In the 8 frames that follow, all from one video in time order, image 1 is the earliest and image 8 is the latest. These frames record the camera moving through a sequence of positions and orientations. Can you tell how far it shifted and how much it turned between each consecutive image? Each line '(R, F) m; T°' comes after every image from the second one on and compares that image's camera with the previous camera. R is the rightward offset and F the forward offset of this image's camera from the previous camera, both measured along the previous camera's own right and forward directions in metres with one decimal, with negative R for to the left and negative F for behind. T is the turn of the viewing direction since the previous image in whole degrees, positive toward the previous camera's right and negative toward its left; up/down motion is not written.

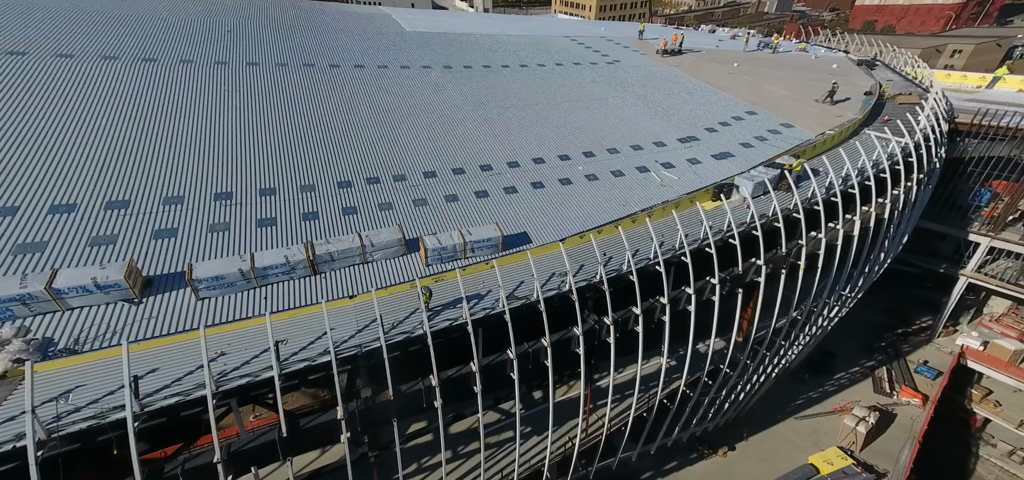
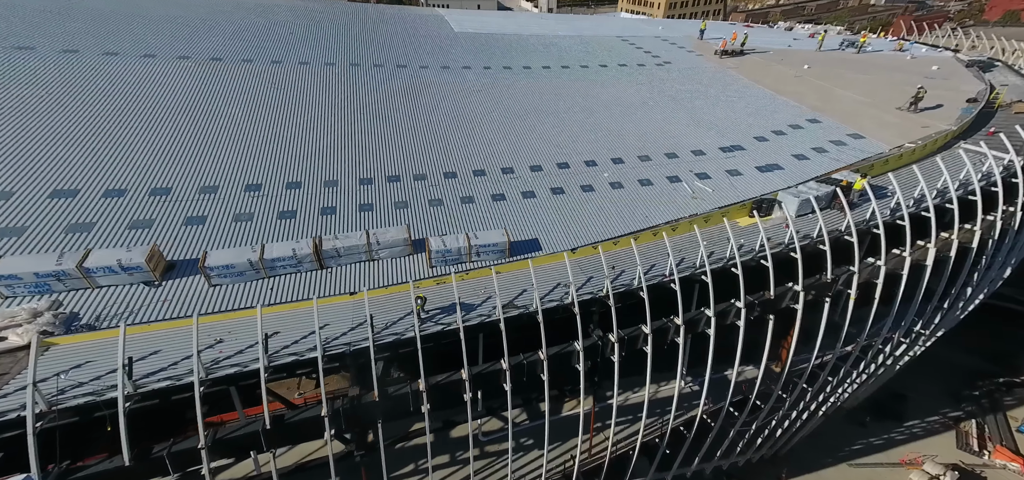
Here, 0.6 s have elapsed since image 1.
(+2.6, +0.8) m; -7°
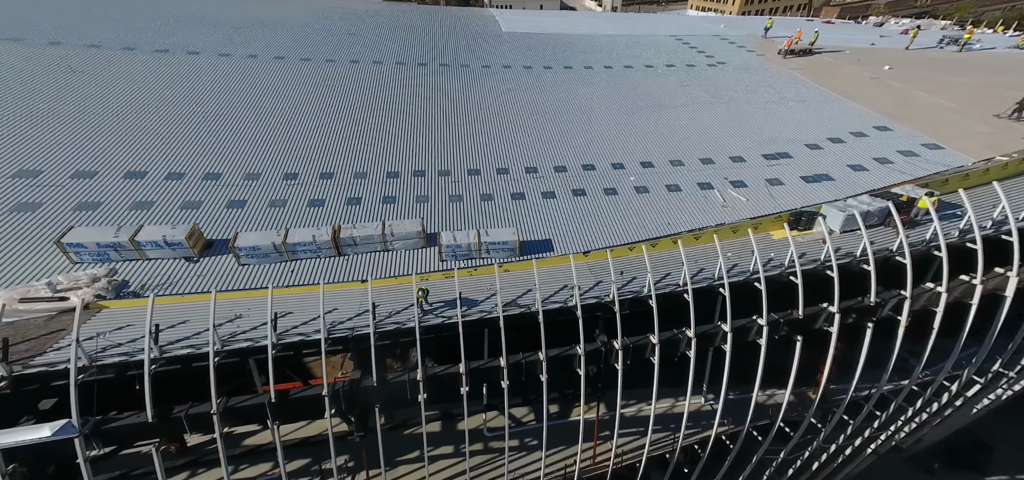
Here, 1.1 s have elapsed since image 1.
(+2.4, +0.1) m; -7°
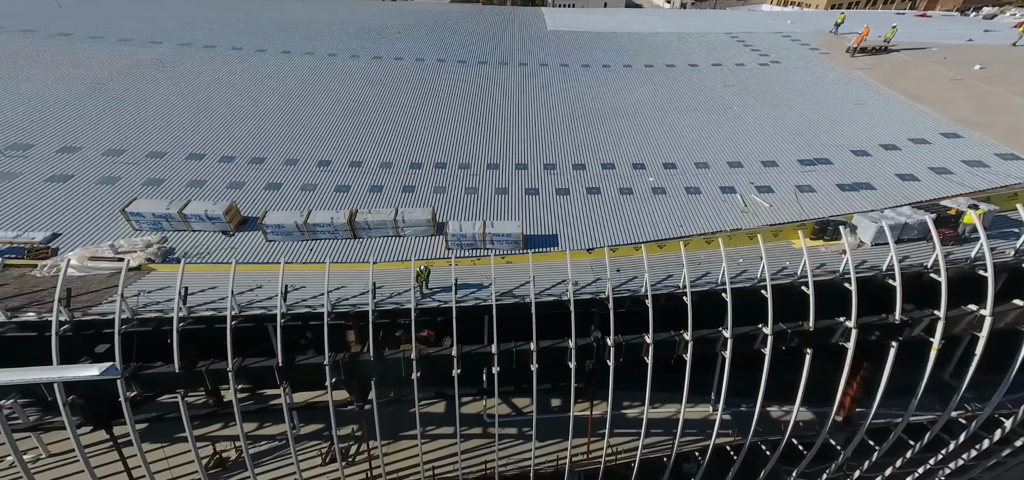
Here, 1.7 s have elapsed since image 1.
(+2.8, -0.5) m; -7°
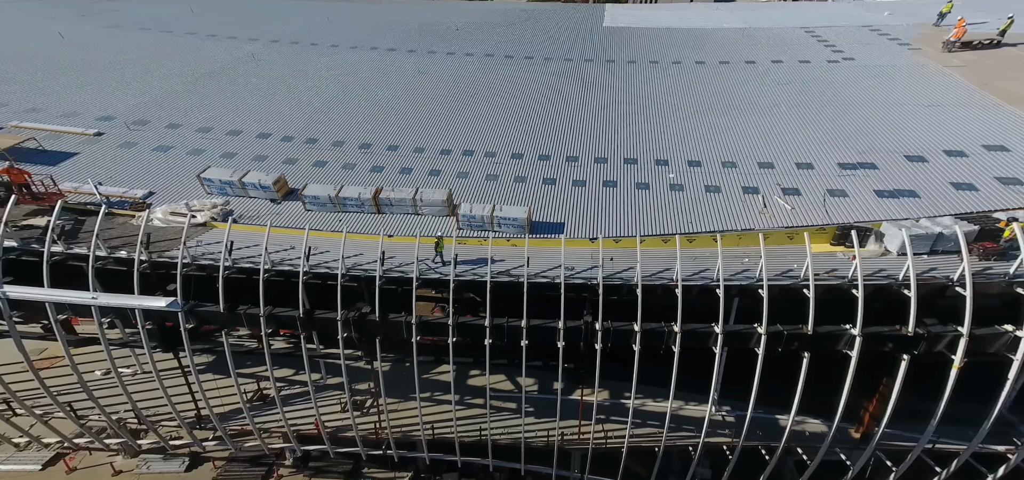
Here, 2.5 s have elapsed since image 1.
(+3.8, -1.2) m; -9°
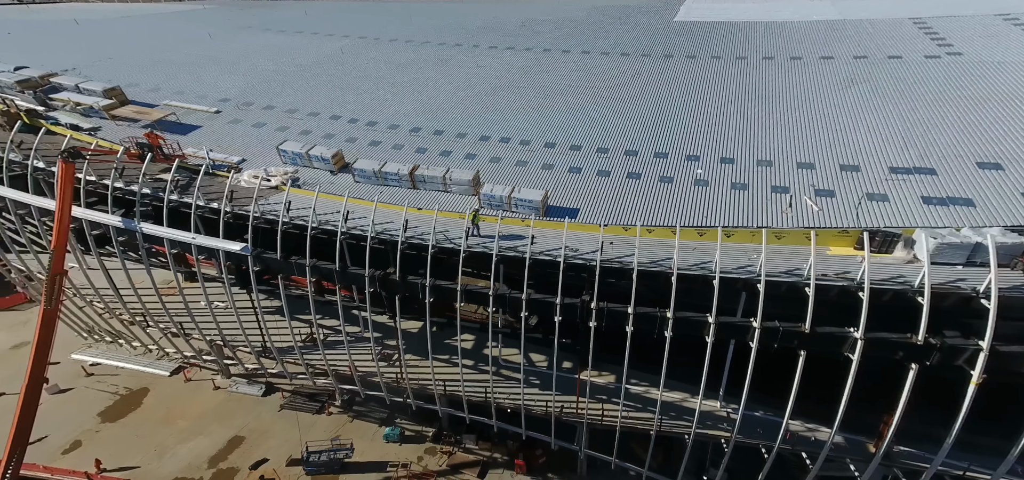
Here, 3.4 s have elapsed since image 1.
(+4.7, -1.6) m; -12°
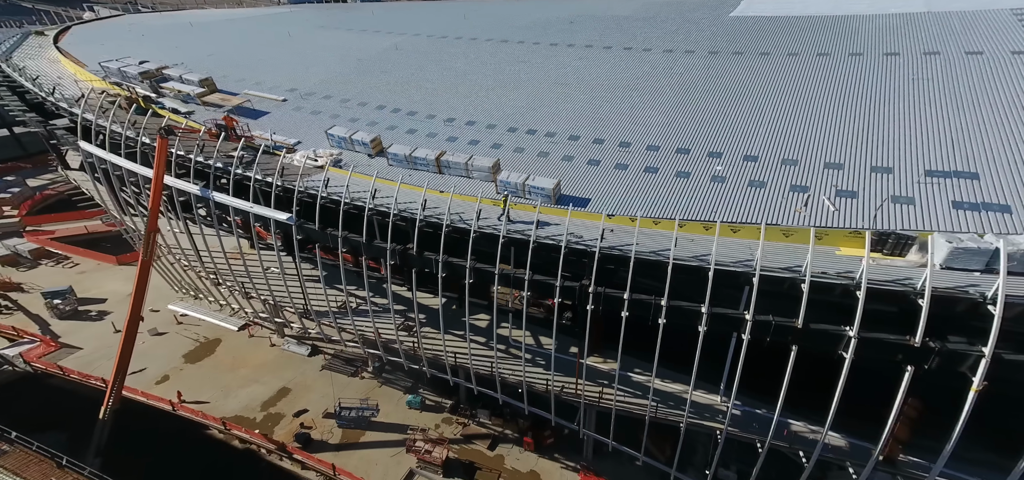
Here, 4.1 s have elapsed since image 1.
(+3.8, -1.3) m; -9°
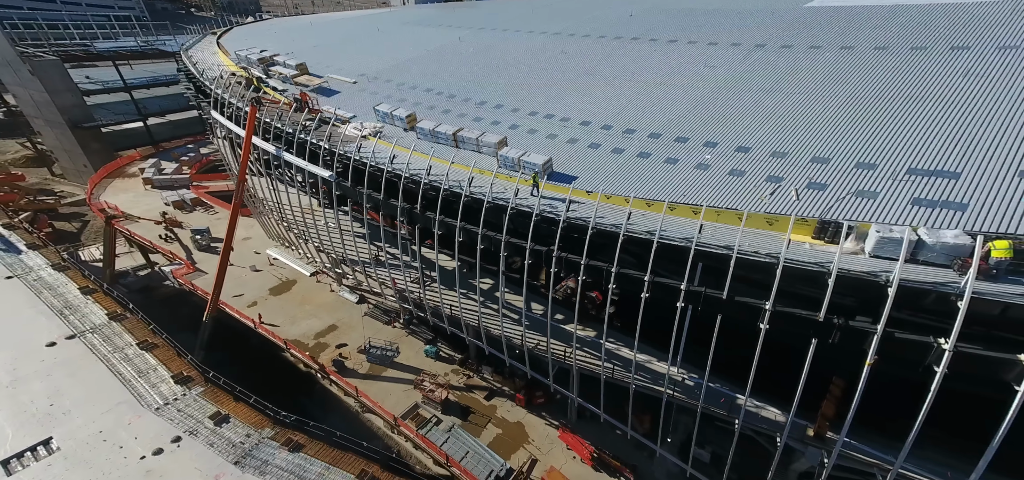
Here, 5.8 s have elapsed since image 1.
(+8.1, -2.3) m; -13°
